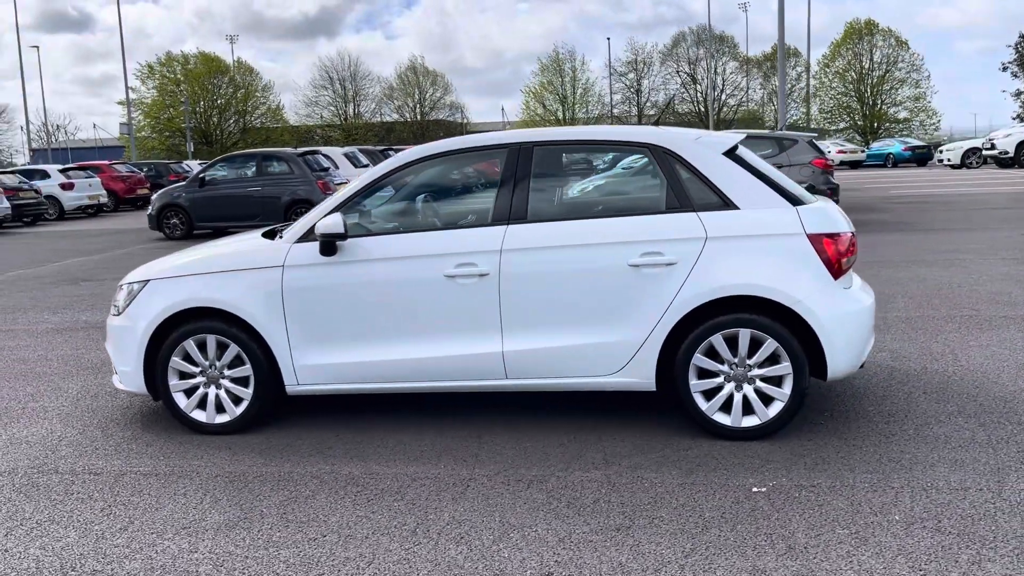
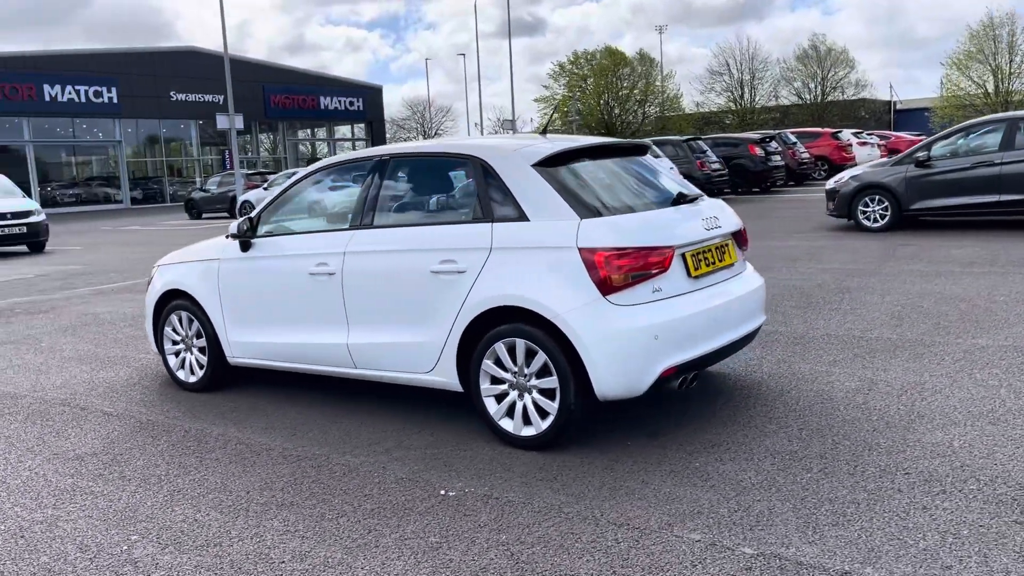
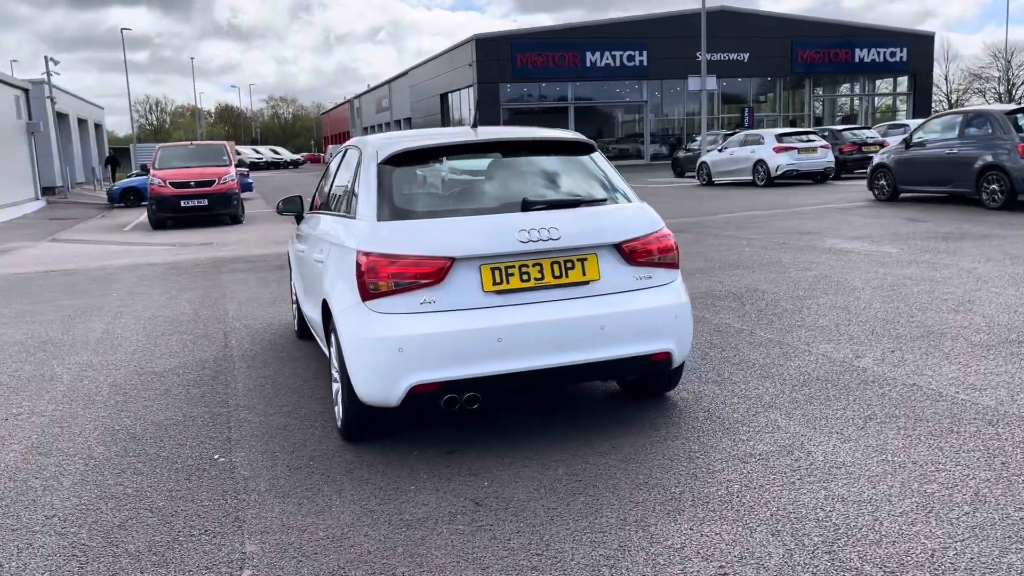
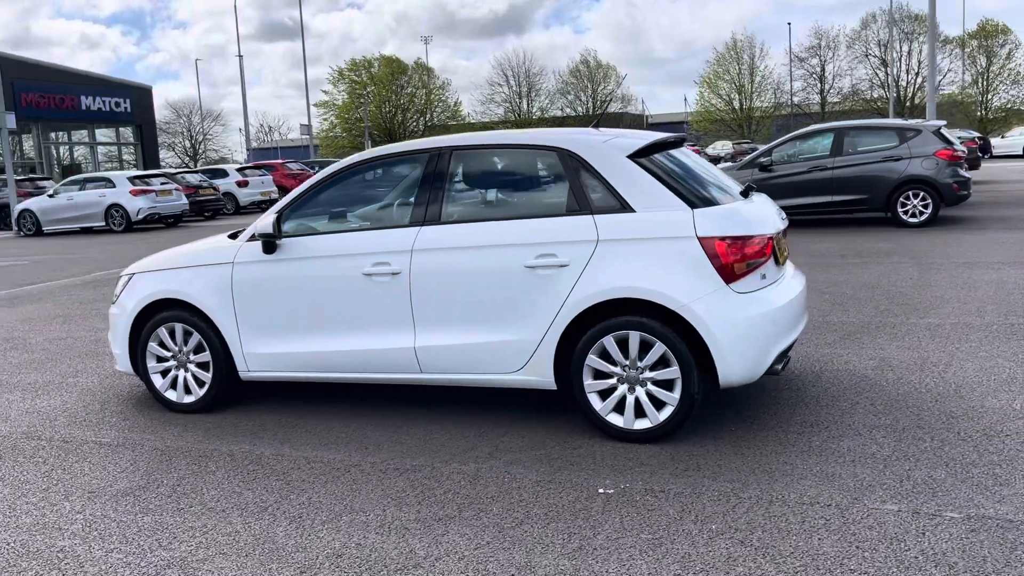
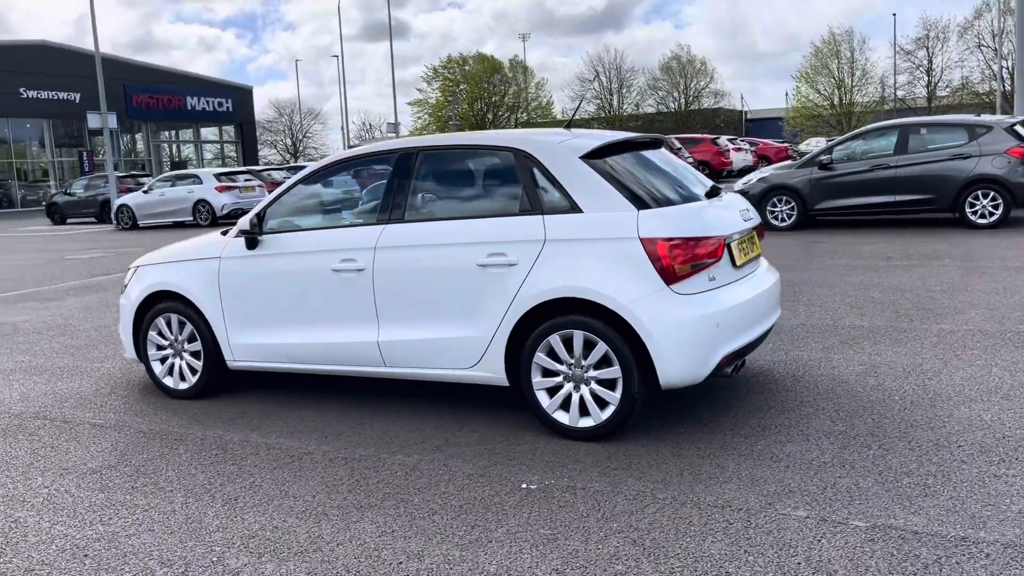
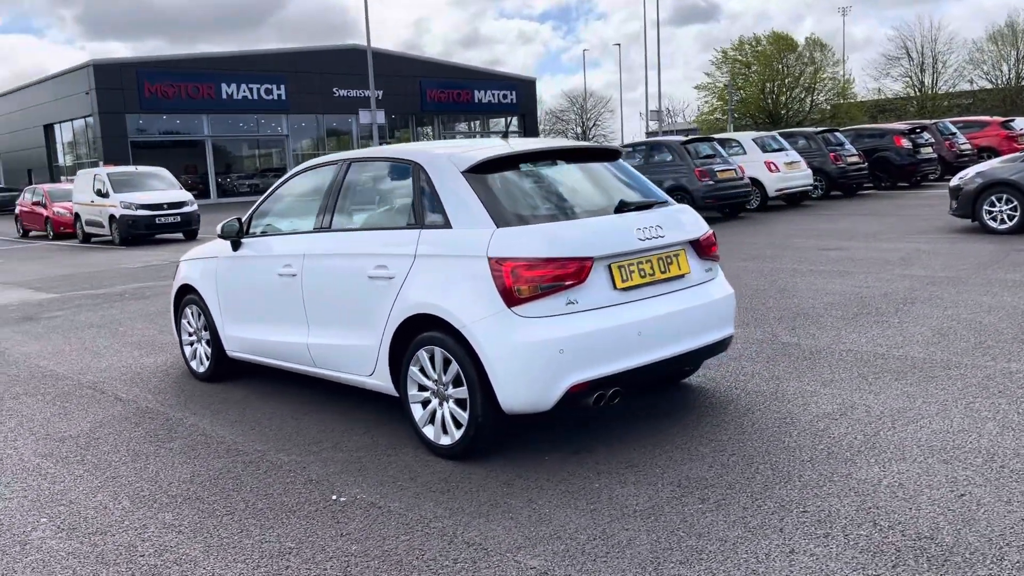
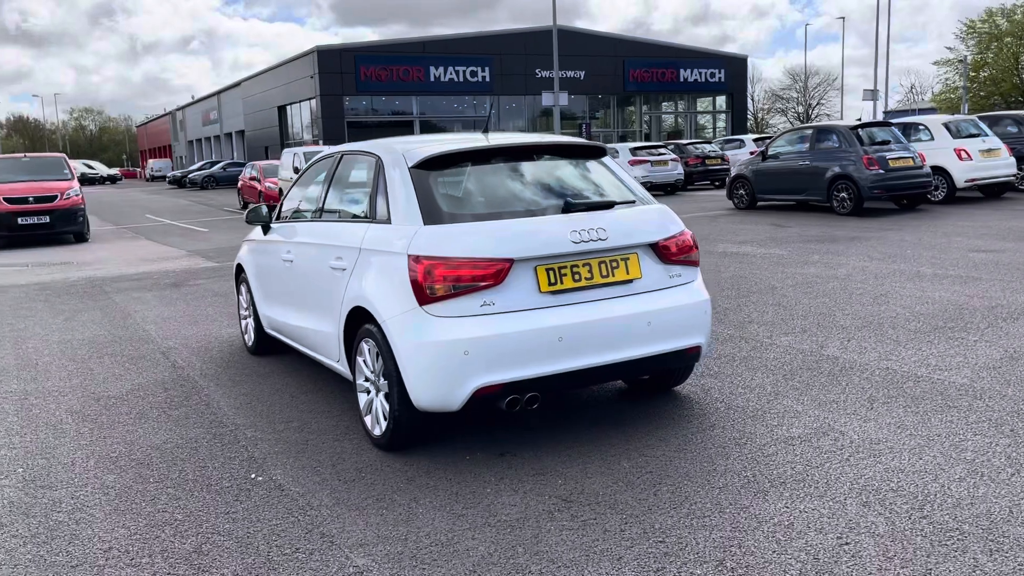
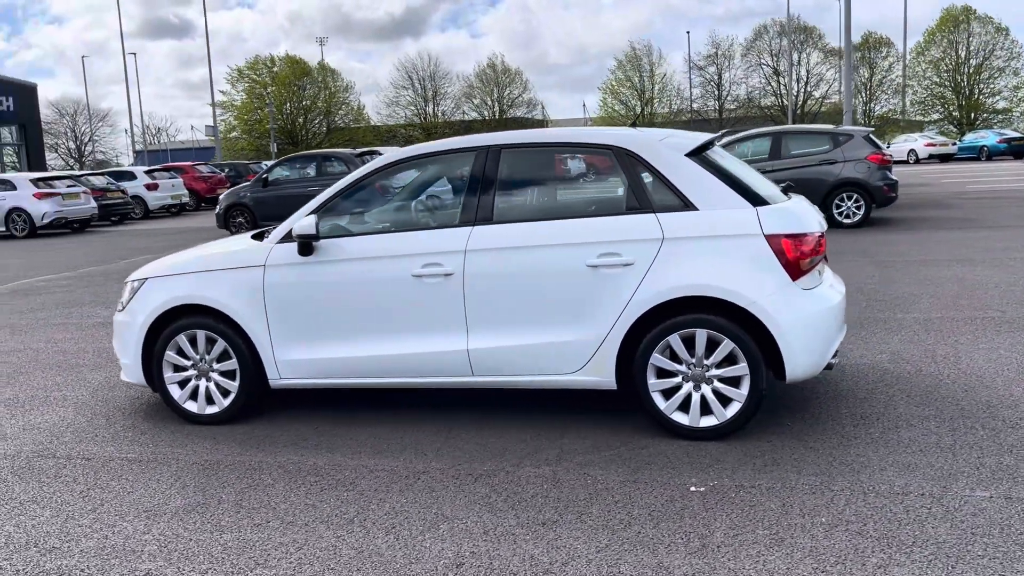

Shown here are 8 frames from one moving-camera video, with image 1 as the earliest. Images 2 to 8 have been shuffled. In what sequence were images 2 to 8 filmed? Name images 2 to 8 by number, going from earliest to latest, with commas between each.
8, 4, 5, 2, 6, 7, 3
